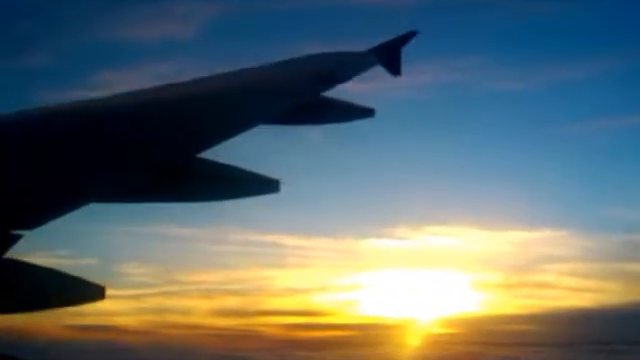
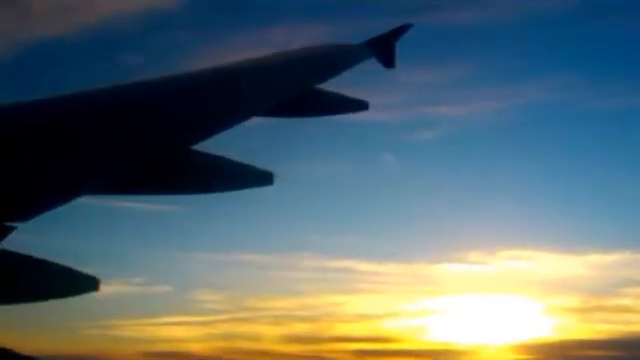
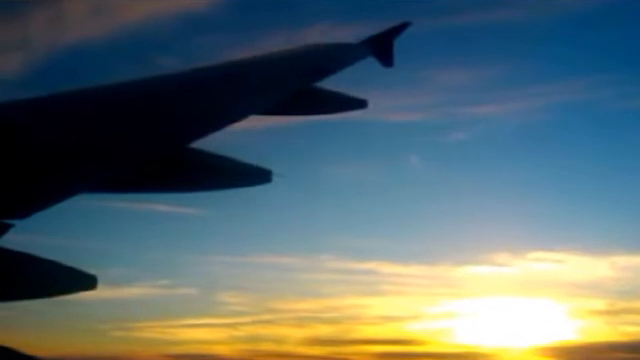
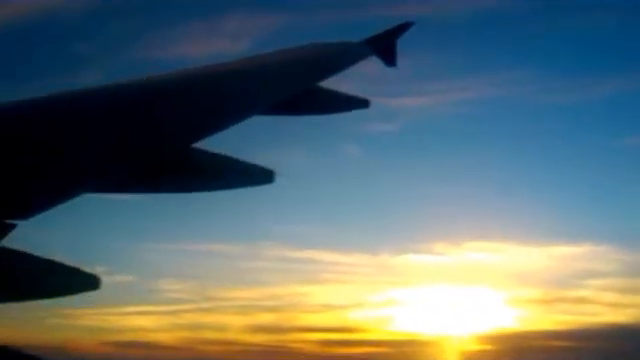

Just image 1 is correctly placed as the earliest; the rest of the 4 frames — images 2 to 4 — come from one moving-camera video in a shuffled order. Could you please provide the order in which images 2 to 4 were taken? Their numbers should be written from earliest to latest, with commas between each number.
4, 2, 3
